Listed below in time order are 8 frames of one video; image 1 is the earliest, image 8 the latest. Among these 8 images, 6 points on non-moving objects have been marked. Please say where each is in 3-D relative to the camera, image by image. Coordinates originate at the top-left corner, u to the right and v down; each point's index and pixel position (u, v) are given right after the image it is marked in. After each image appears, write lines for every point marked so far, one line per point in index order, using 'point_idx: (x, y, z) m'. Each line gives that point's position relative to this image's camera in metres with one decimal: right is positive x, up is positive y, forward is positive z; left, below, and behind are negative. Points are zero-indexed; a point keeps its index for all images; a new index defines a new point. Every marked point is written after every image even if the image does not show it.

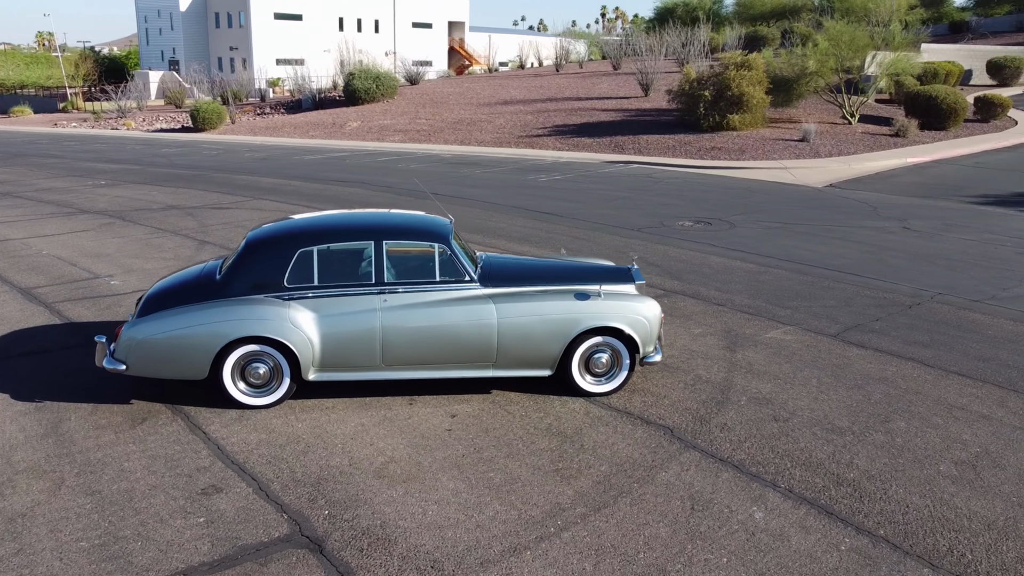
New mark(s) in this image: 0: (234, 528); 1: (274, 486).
0: (-1.4, -1.3, +4.3) m
1: (-1.4, -1.2, +4.8) m
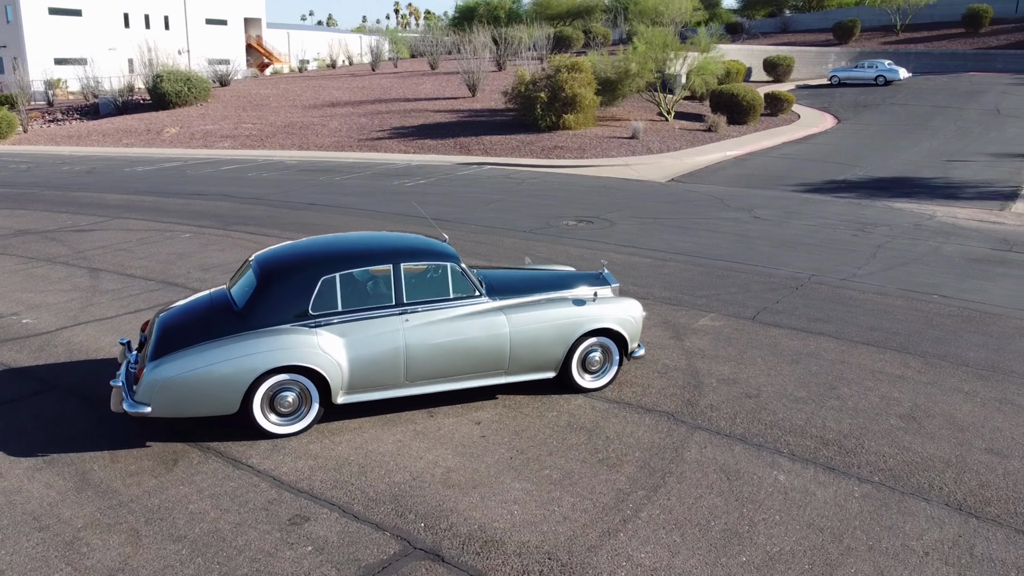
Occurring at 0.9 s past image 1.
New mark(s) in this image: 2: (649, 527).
0: (-0.9, -1.4, +4.5) m
1: (-0.9, -1.3, +5.0) m
2: (+0.8, -1.4, +4.8) m
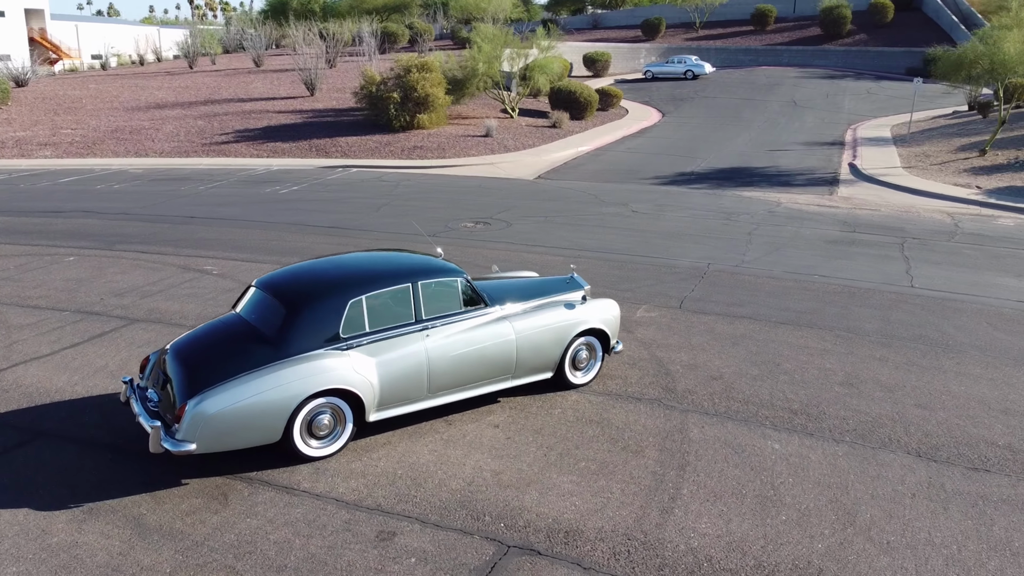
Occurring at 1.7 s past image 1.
0: (-0.3, -1.6, +4.8) m
1: (-0.5, -1.5, +5.3) m
2: (+1.2, -1.4, +5.5) m
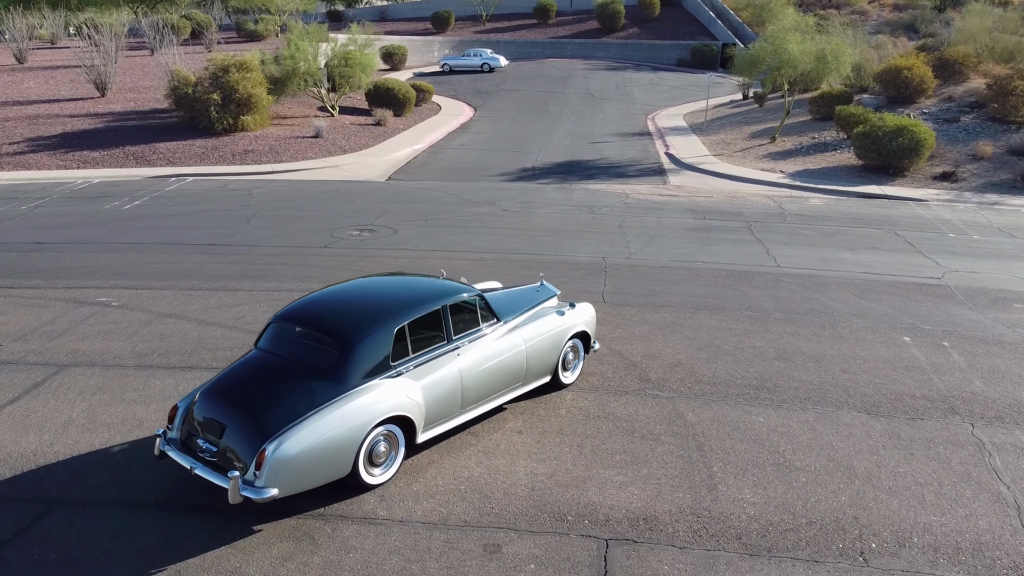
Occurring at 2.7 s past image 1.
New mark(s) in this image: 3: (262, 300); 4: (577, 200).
0: (+0.3, -1.7, +5.3) m
1: (+0.1, -1.6, +5.6) m
2: (+1.7, -1.4, +6.3) m
3: (-3.2, -0.2, +10.6) m
4: (+1.4, +1.9, +17.8) m
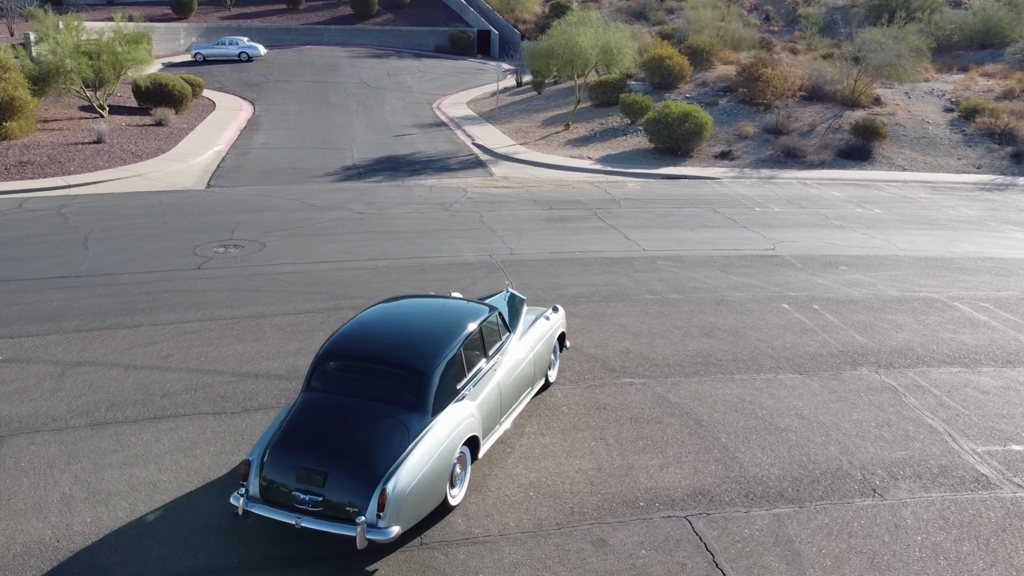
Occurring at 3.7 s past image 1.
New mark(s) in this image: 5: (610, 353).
0: (+1.1, -1.8, +5.9) m
1: (+0.7, -1.7, +6.2) m
2: (+2.0, -1.4, +7.3) m
3: (-4.0, -0.6, +9.9) m
4: (-2.0, +2.0, +18.0) m
5: (+1.1, -0.7, +9.4) m
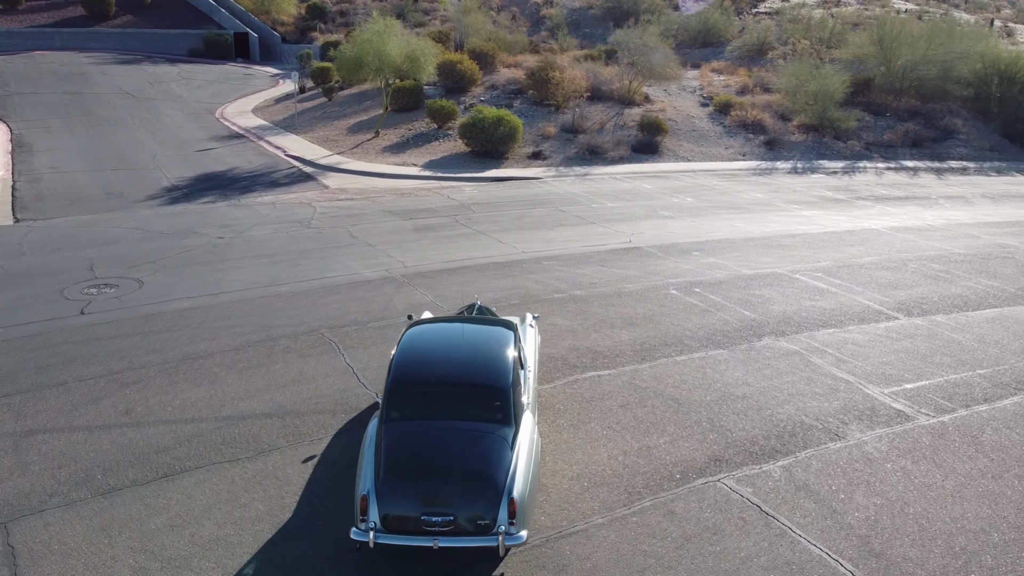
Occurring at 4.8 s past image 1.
0: (+1.7, -1.8, +7.0) m
1: (+1.3, -1.8, +7.2) m
2: (+2.1, -1.3, +8.6) m
3: (-4.4, -1.1, +9.2) m
4: (-5.2, +1.5, +17.6) m
5: (+0.6, -0.8, +10.3) m
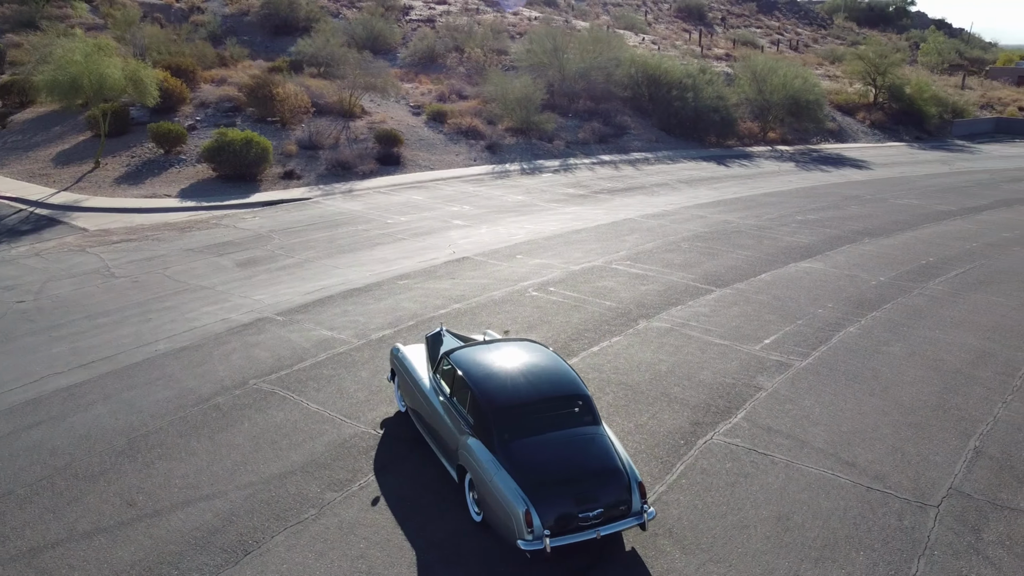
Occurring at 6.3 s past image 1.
0: (+2.3, -1.8, +8.8) m
1: (+1.8, -1.8, +8.8) m
2: (+1.9, -1.3, +10.4) m
3: (-4.3, -2.0, +8.3) m
4: (-8.7, +0.3, +15.5) m
5: (-0.2, -1.0, +11.3) m
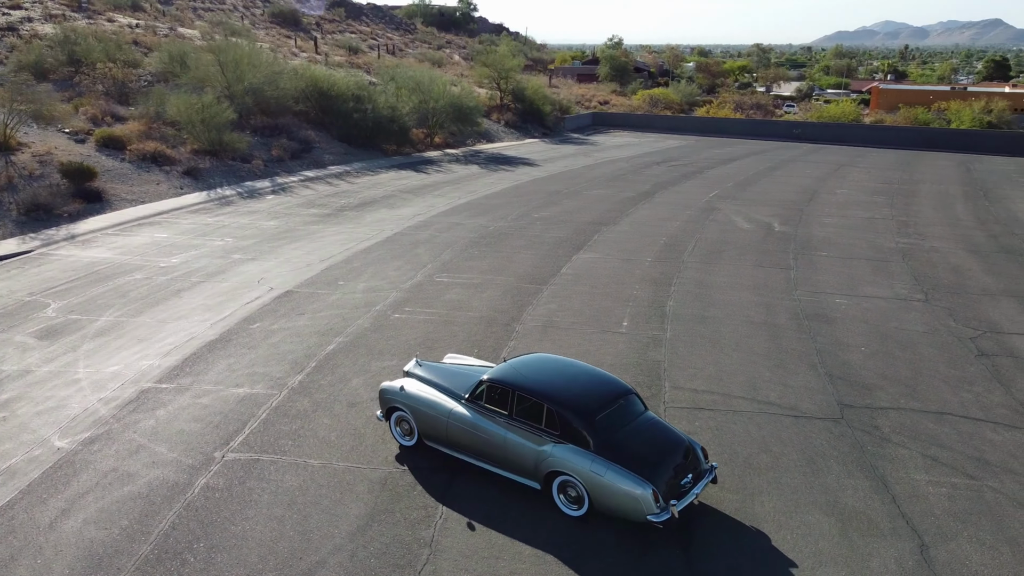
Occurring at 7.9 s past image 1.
0: (+2.3, -1.7, +10.9) m
1: (+1.9, -1.8, +10.7) m
2: (+1.2, -1.3, +12.2) m
3: (-3.2, -2.8, +7.5) m
4: (-10.7, -1.4, +11.8) m
5: (-1.1, -1.4, +12.0) m
